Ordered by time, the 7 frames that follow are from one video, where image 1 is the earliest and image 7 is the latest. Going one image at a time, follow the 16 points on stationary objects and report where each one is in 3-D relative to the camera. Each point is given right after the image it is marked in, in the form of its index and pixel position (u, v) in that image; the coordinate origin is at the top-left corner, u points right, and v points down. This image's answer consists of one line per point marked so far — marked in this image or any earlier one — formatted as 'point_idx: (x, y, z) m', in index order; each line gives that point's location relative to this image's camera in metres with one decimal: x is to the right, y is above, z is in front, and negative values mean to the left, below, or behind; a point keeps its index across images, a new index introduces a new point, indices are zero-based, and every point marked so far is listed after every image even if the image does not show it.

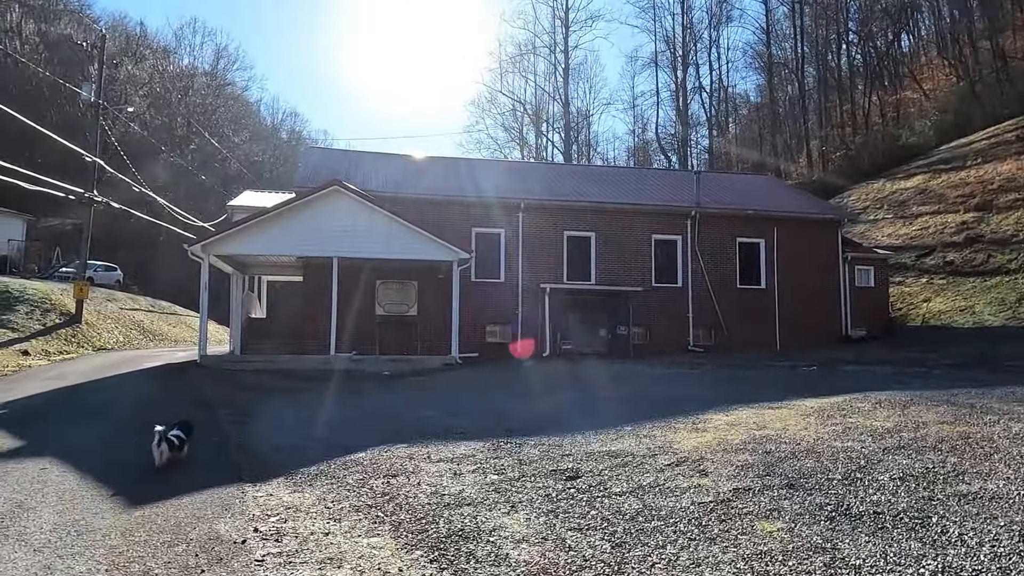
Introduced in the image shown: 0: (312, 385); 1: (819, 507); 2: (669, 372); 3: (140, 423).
0: (-3.6, -1.8, +14.0) m
1: (+2.1, -1.5, +5.1) m
2: (+3.3, -1.7, +15.6) m
3: (-4.7, -1.6, +9.7) m
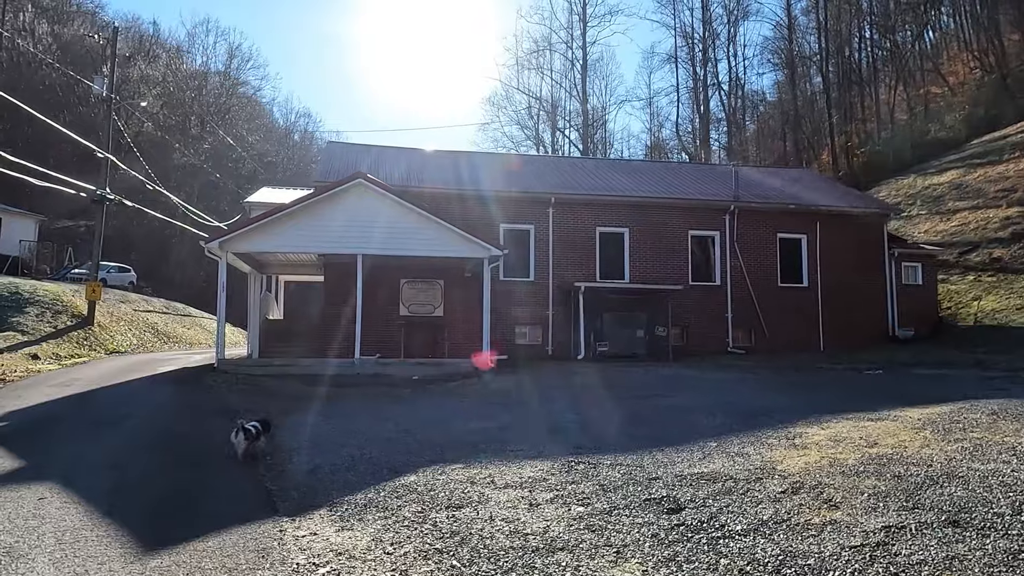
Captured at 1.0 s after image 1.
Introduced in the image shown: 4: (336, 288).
0: (-2.9, -1.8, +13.0) m
1: (+2.7, -1.4, +4.1) m
2: (+4.0, -1.6, +14.5) m
3: (-4.1, -1.6, +8.7) m
4: (-4.5, 0.0, +19.1) m
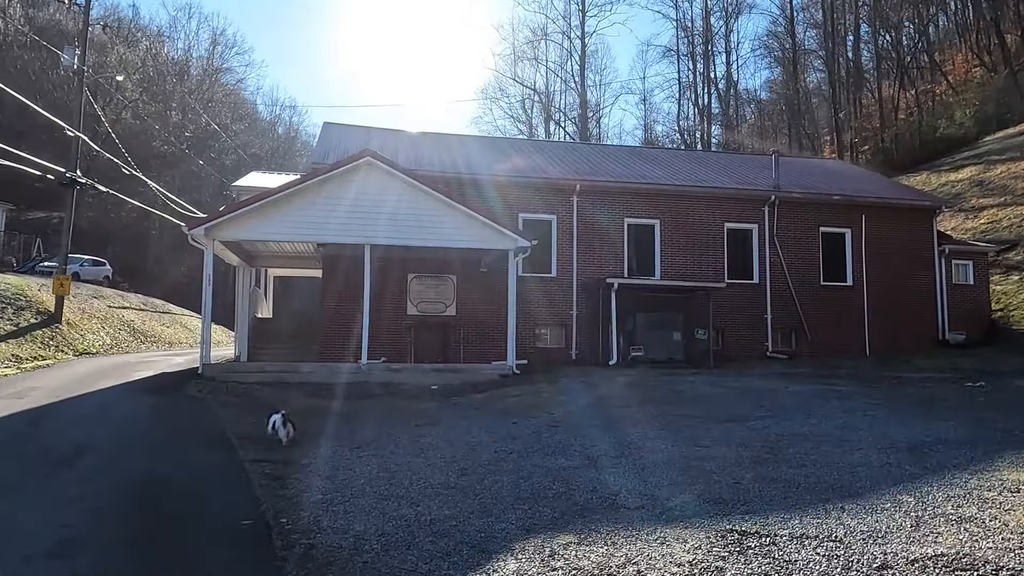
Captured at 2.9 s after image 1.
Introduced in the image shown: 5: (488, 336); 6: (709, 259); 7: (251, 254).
0: (-2.3, -1.7, +10.9) m
1: (+3.5, -1.4, +2.0) m
2: (+4.6, -1.6, +12.5) m
3: (-3.3, -1.5, +6.6) m
4: (-3.9, +0.1, +17.0) m
5: (-0.6, -1.1, +17.8) m
6: (+5.0, +0.7, +19.3) m
7: (-6.1, +0.8, +17.7) m
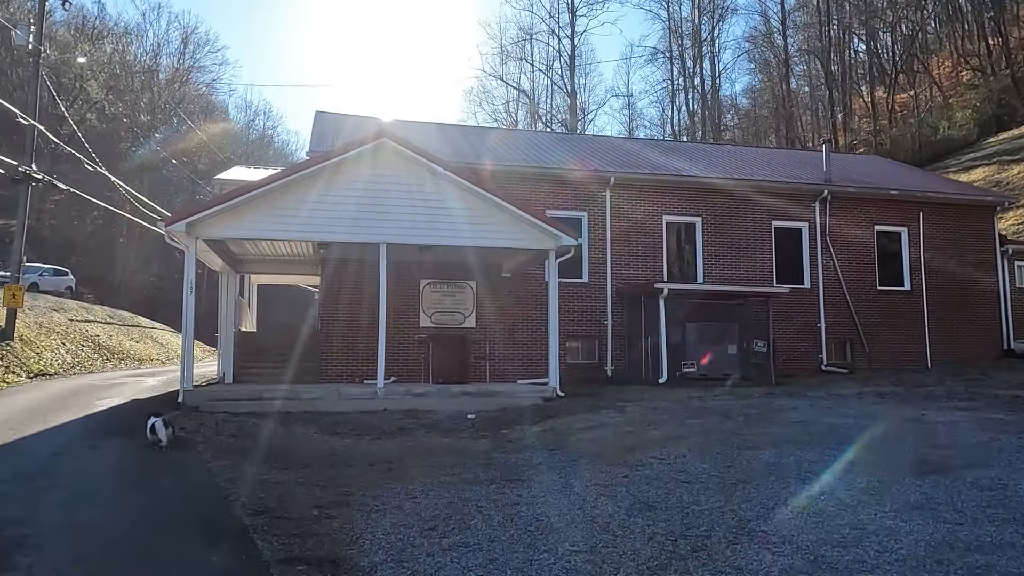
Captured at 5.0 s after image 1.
0: (-1.4, -1.7, +8.5) m
1: (+4.6, -1.3, -0.2) m
2: (+5.4, -1.6, +10.3) m
3: (-2.4, -1.6, +4.1) m
4: (-3.3, -0.1, +14.5) m
5: (0.0, -1.3, +15.4) m
6: (+5.5, +0.6, +17.2) m
7: (-5.5, +0.6, +15.2) m
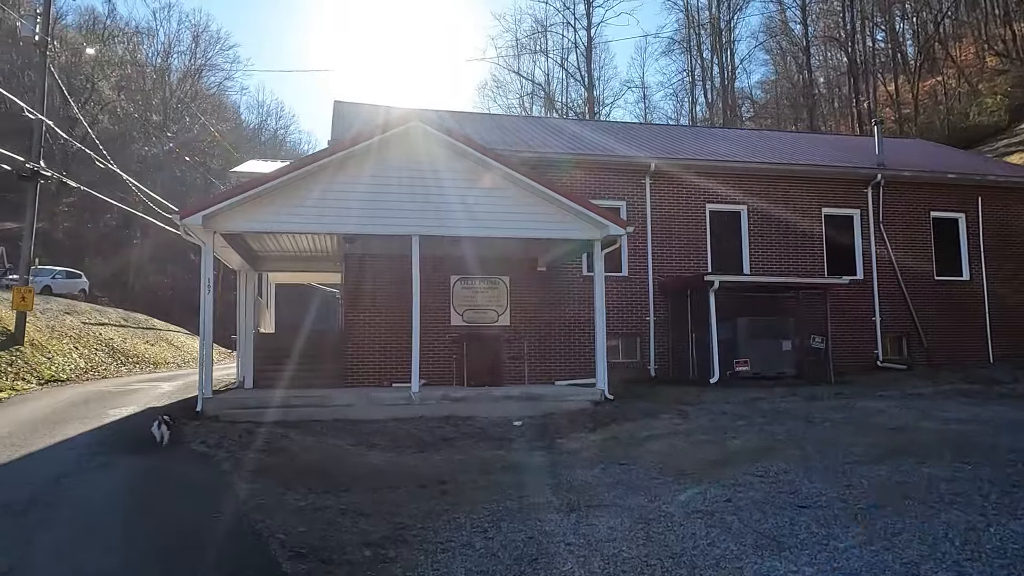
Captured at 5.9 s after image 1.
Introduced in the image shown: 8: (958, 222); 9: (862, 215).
0: (-0.8, -1.7, +7.5) m
1: (+5.1, -1.2, -1.2) m
2: (+6.0, -1.5, +9.2) m
3: (-1.8, -1.5, +3.2) m
4: (-2.7, 0.0, +13.6) m
5: (+0.7, -1.2, +14.4) m
6: (+6.2, +0.8, +16.1) m
7: (-4.8, +0.6, +14.3) m
8: (+10.0, +1.5, +17.1) m
9: (+7.6, +1.6, +16.5) m
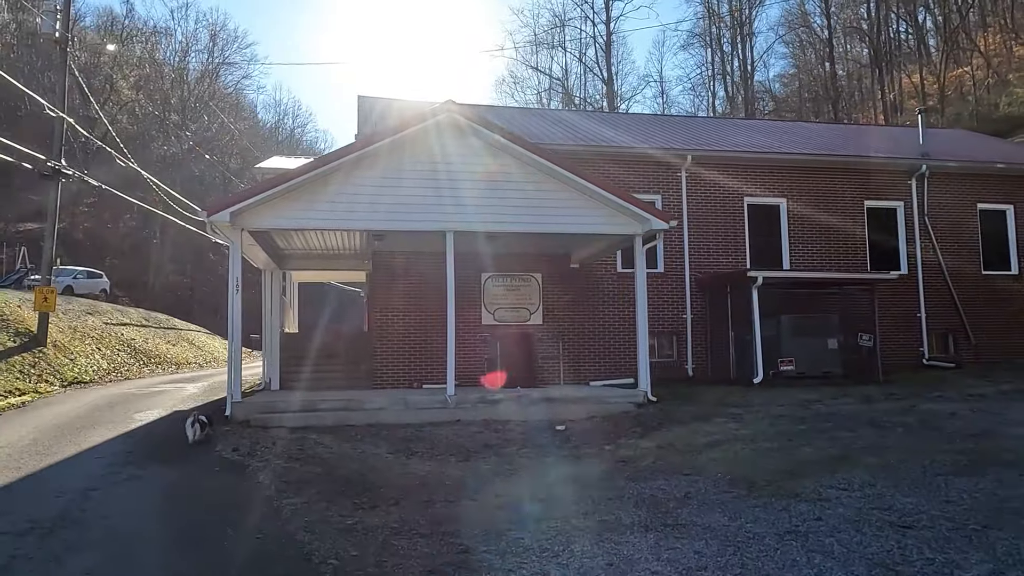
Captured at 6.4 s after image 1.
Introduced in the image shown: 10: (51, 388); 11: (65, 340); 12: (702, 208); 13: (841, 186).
0: (-0.4, -1.7, +7.1) m
1: (+5.4, -1.2, -1.8) m
2: (+6.5, -1.4, +8.7) m
3: (-1.4, -1.5, +2.7) m
4: (-2.1, 0.0, +13.1) m
5: (+1.3, -1.1, +13.9) m
6: (+6.8, +0.9, +15.5) m
7: (-4.2, +0.6, +13.9) m
8: (+10.7, +1.6, +16.4) m
9: (+8.2, +1.7, +15.9) m
10: (-9.3, -2.0, +15.3) m
11: (-10.9, -1.3, +18.6) m
12: (+3.7, +1.6, +14.9) m
13: (+6.7, +2.1, +15.6) m
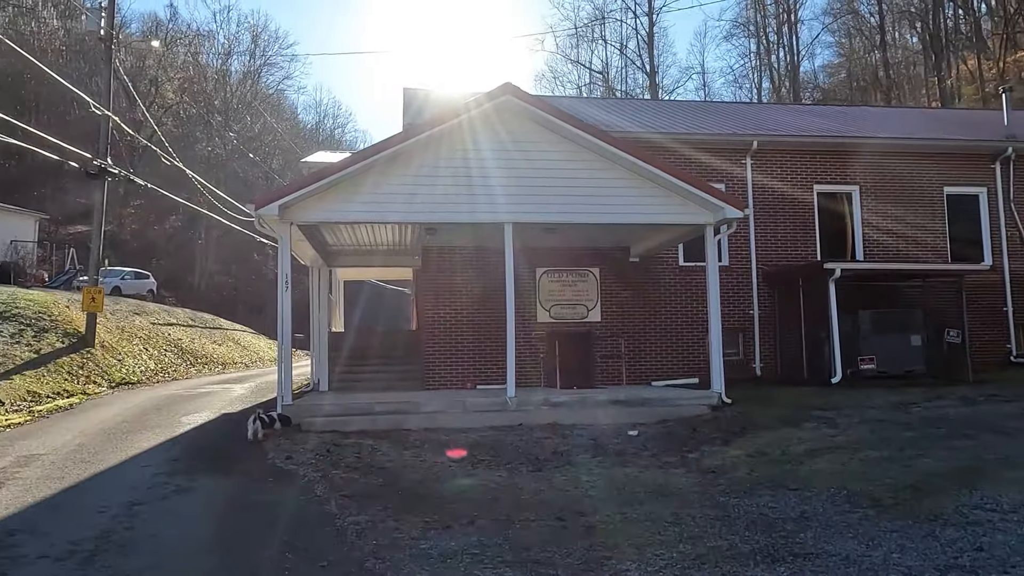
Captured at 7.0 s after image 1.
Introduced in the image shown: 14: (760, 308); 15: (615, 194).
0: (+0.3, -1.6, +6.4) m
1: (+5.6, -1.1, -2.7) m
2: (+7.3, -1.3, +7.7) m
3: (-1.0, -1.5, +2.1) m
4: (-1.1, +0.1, +12.6) m
5: (+2.3, -1.0, +13.2) m
6: (+7.9, +1.0, +14.5) m
7: (-3.2, +0.7, +13.4) m
8: (+11.7, +1.8, +15.2) m
9: (+9.3, +1.8, +14.8) m
10: (-8.2, -2.0, +15.1) m
11: (-9.7, -1.3, +18.5) m
12: (+4.8, +1.7, +14.1) m
13: (+7.8, +2.2, +14.6) m
14: (+4.5, -0.3, +13.6) m
15: (+1.5, +1.3, +10.8) m
